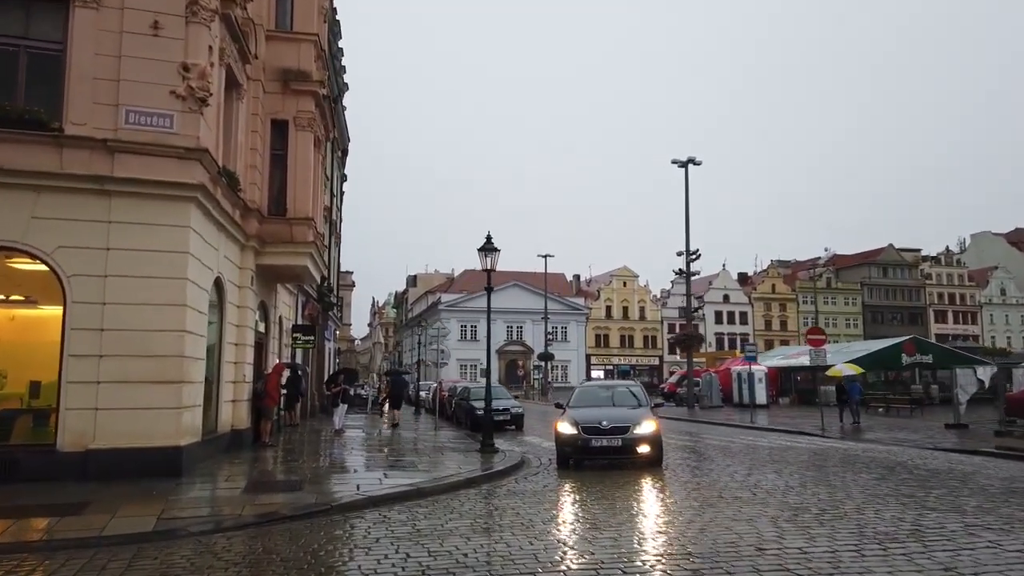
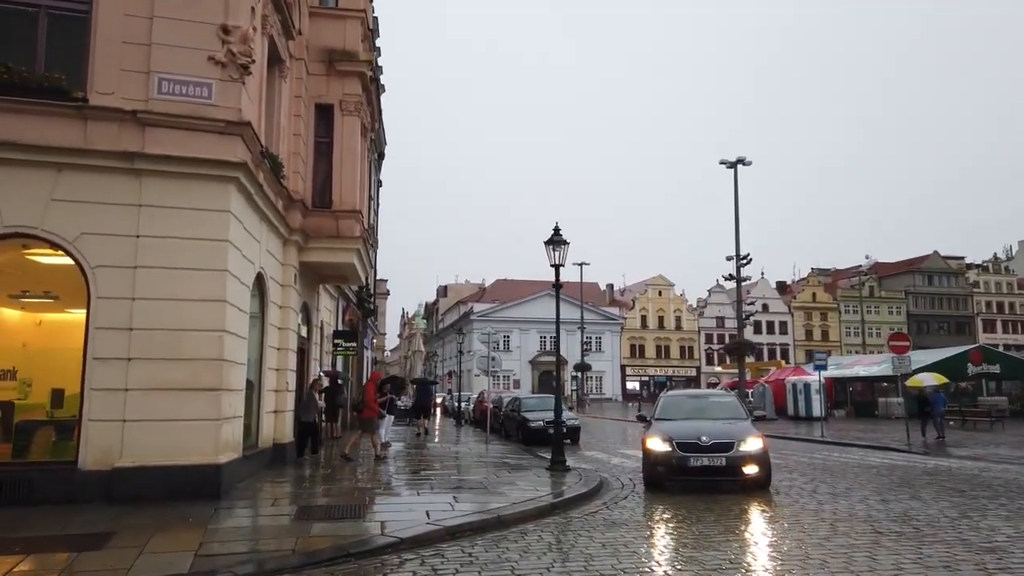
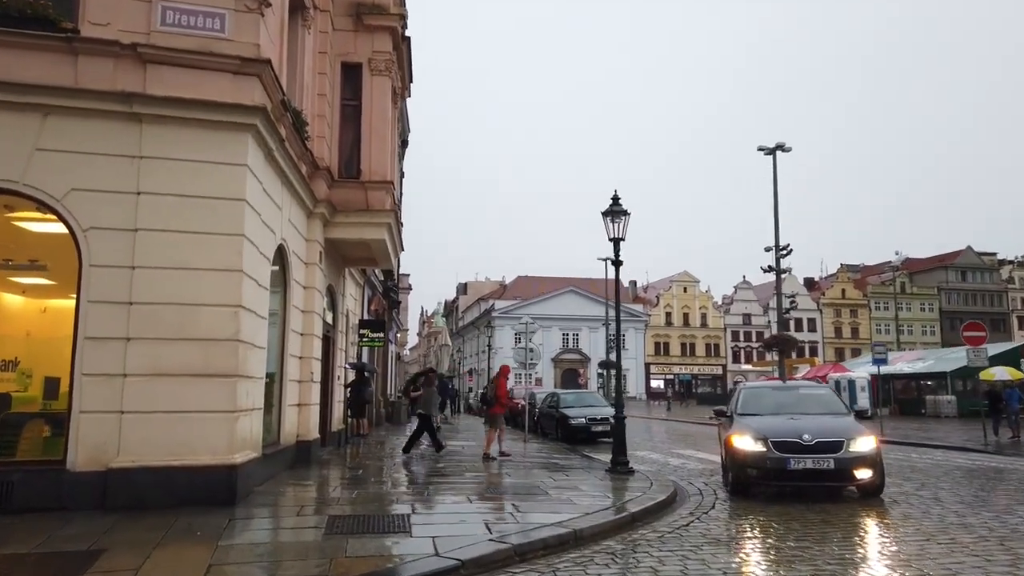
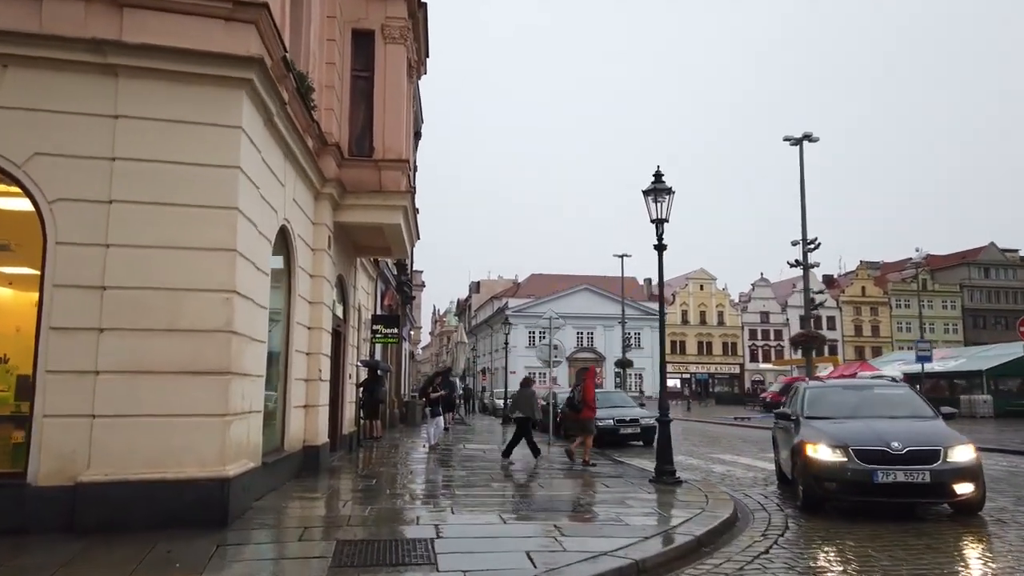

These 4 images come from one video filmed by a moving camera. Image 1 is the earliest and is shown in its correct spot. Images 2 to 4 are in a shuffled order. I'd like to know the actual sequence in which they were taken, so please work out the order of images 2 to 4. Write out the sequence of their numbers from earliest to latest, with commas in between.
2, 3, 4
